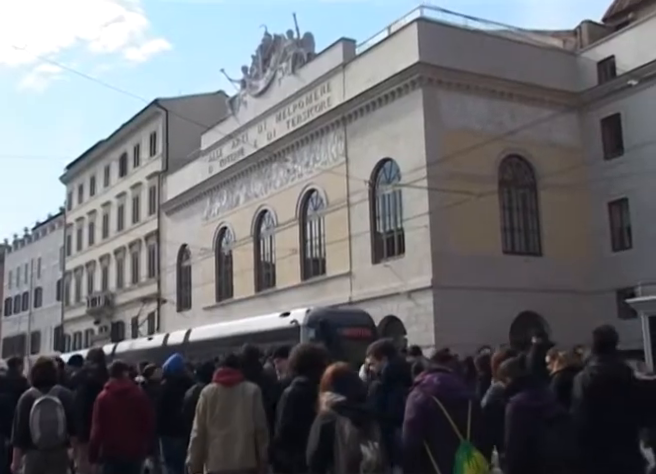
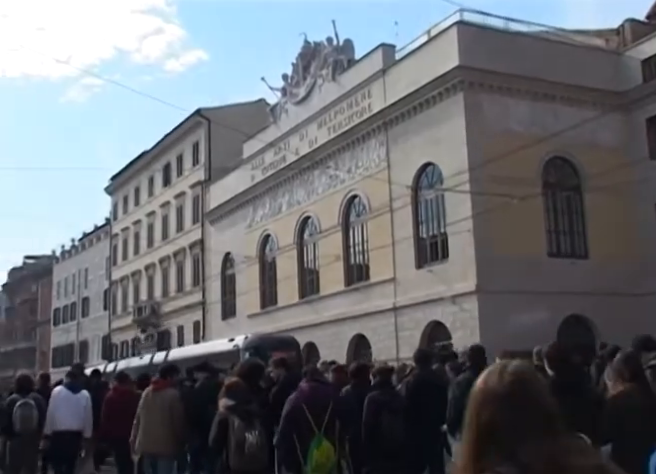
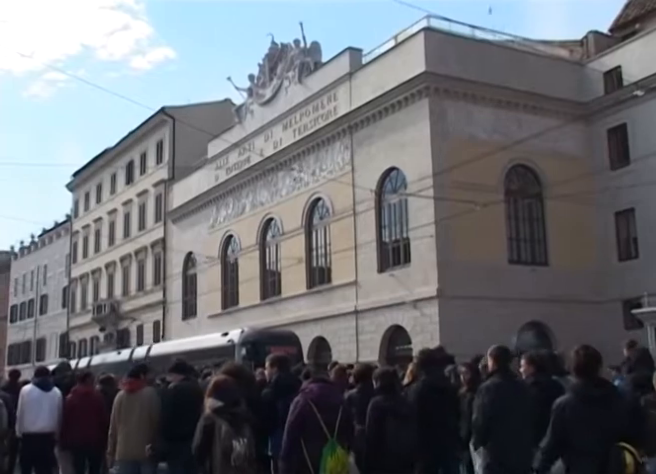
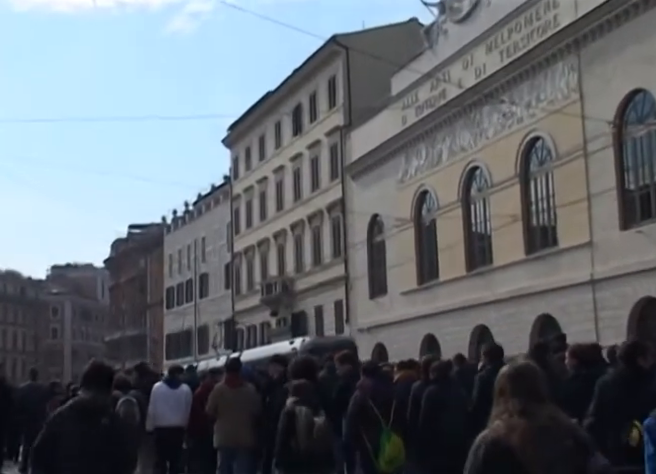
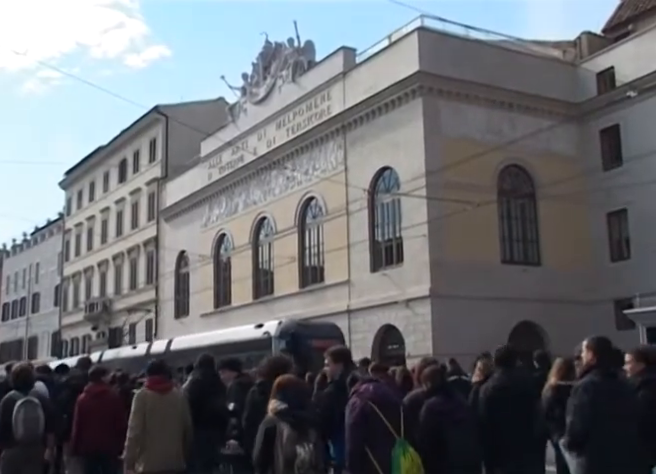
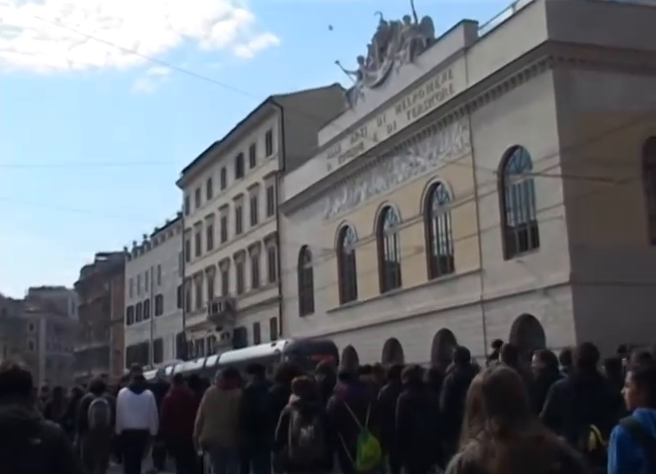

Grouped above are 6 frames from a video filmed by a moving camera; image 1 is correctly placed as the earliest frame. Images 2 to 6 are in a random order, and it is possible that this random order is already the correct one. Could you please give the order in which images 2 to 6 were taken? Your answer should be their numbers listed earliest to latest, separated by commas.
5, 3, 2, 6, 4
